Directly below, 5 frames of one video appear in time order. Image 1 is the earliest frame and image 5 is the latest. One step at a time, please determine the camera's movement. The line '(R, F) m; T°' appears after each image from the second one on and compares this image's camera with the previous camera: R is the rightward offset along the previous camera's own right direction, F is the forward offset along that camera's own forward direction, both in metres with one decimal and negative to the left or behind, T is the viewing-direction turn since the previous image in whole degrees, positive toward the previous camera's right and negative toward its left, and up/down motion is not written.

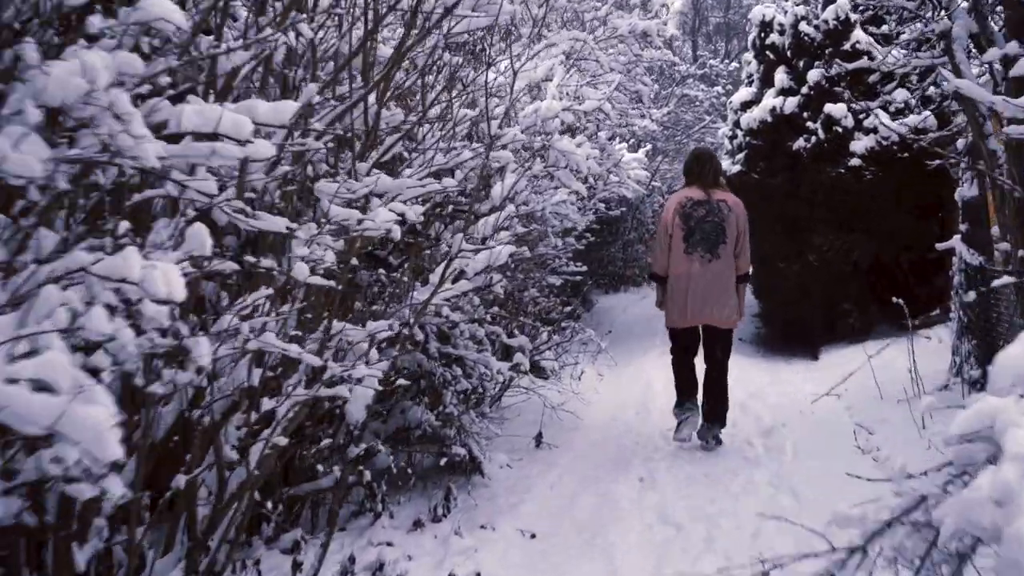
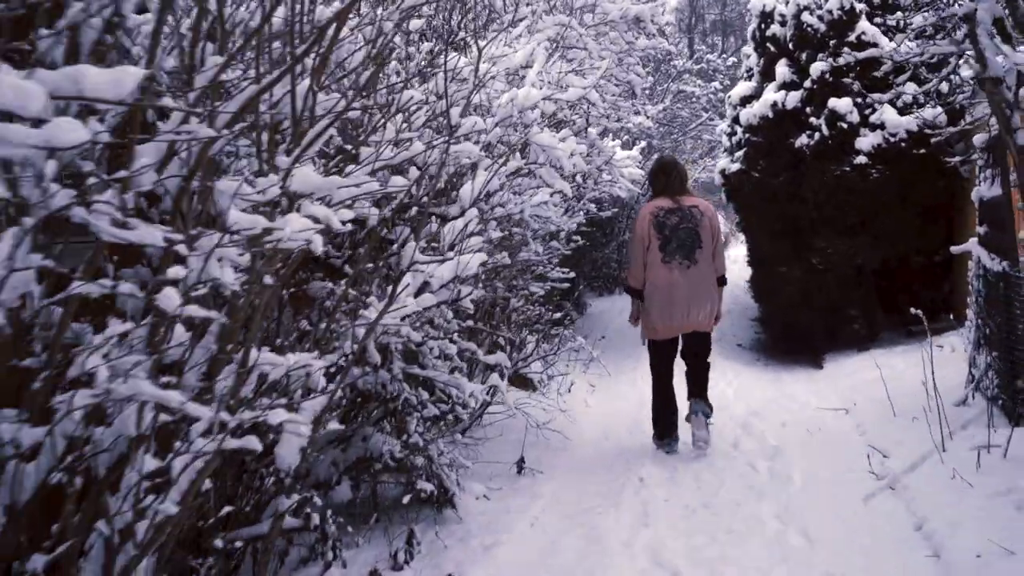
(+0.1, +0.5) m; 0°
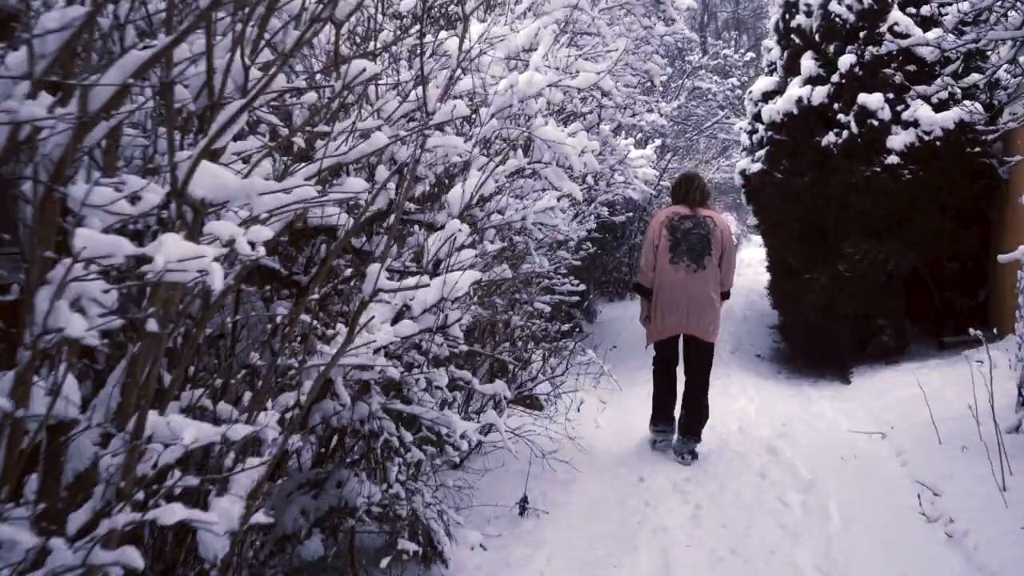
(0.0, +0.6) m; 0°
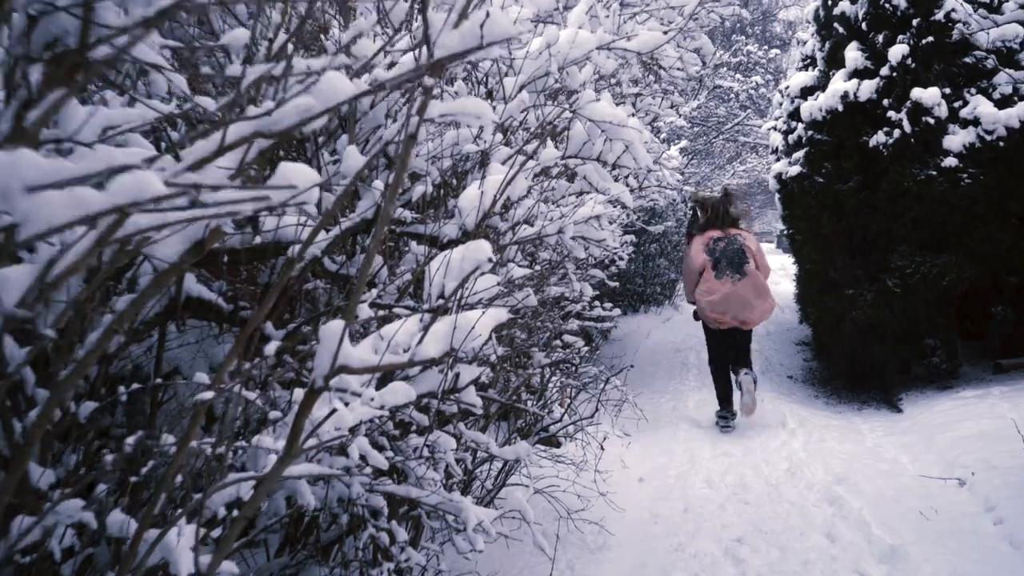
(-0.1, +0.9) m; 0°
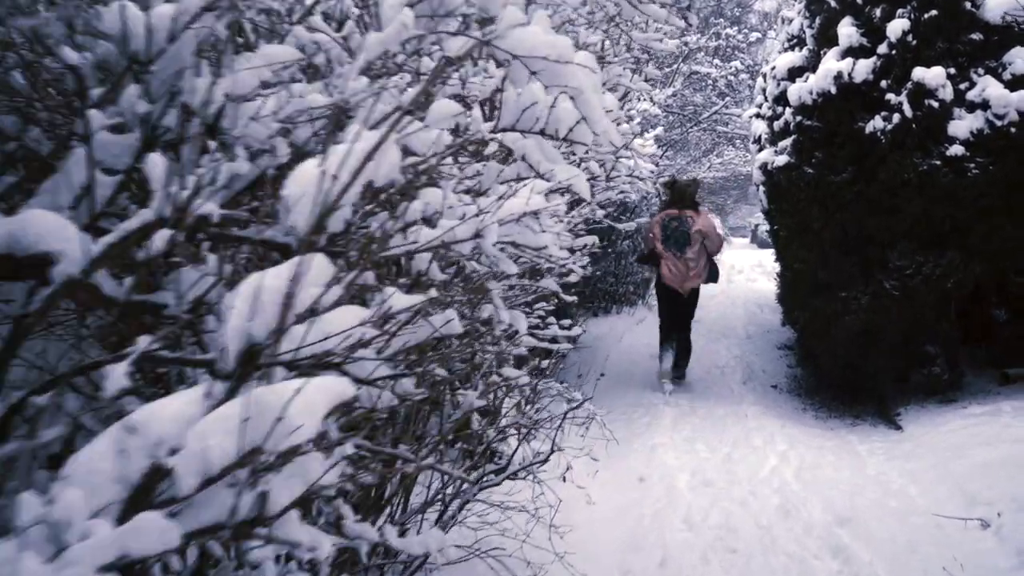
(+0.1, +0.8) m; +1°
